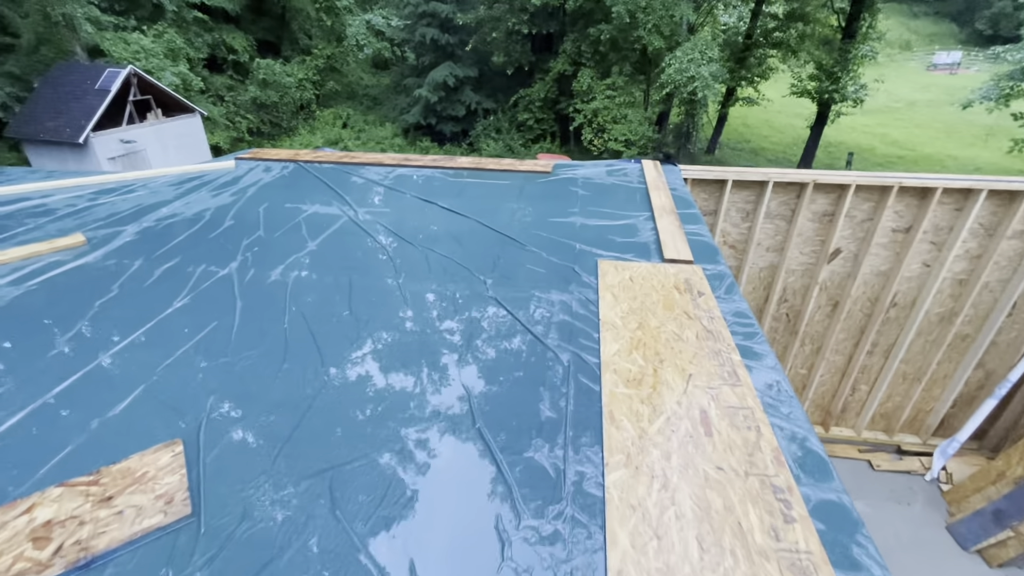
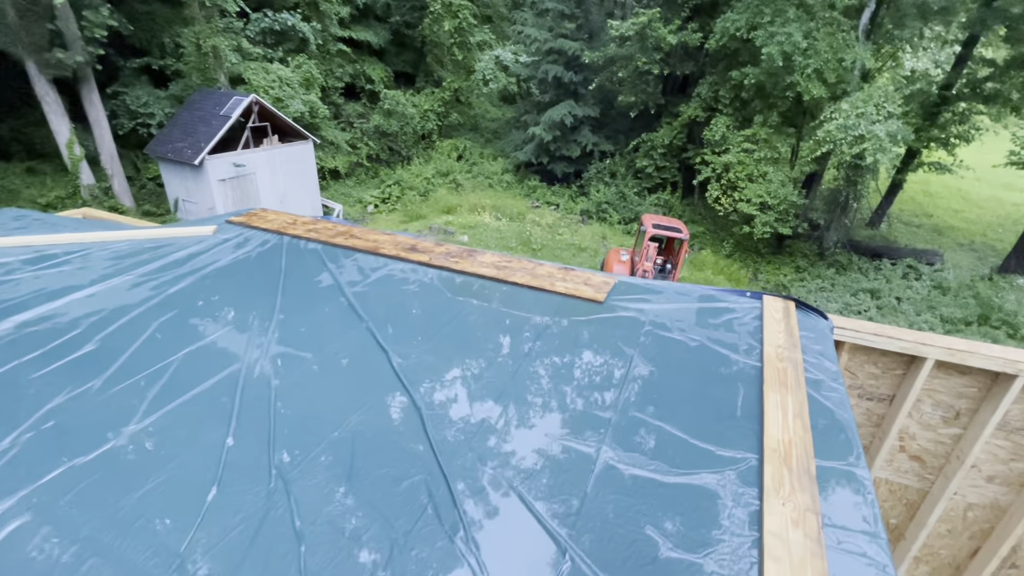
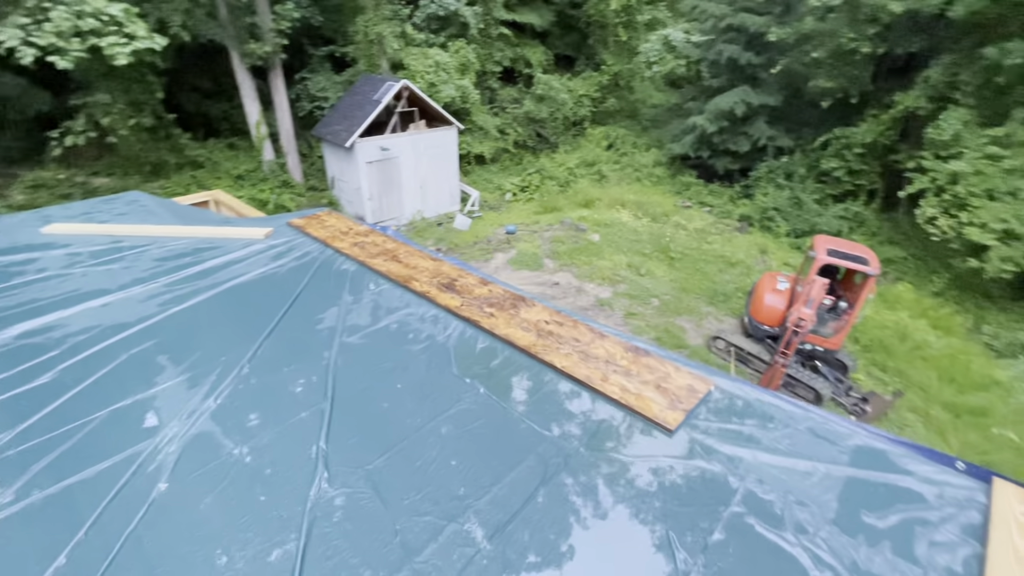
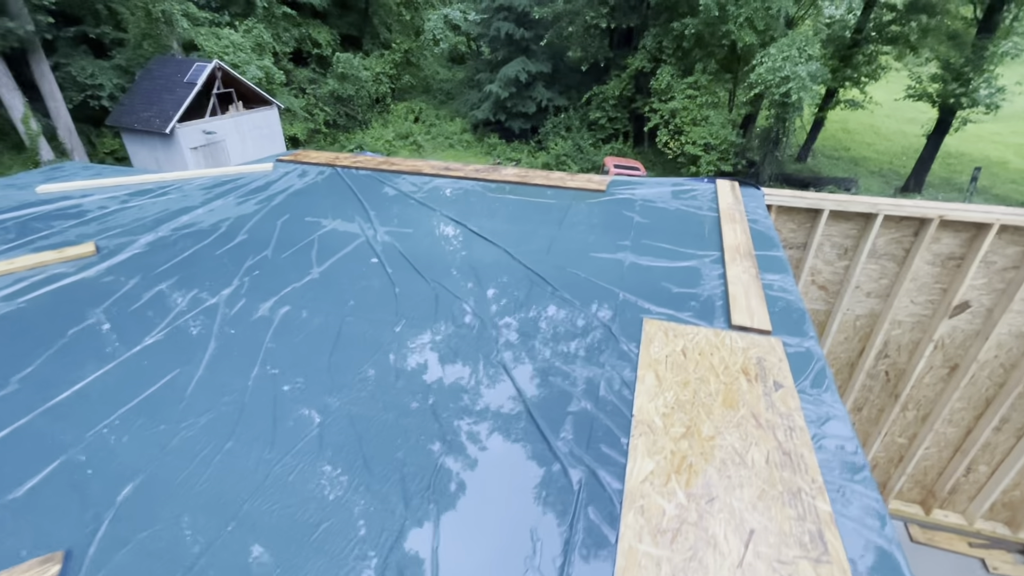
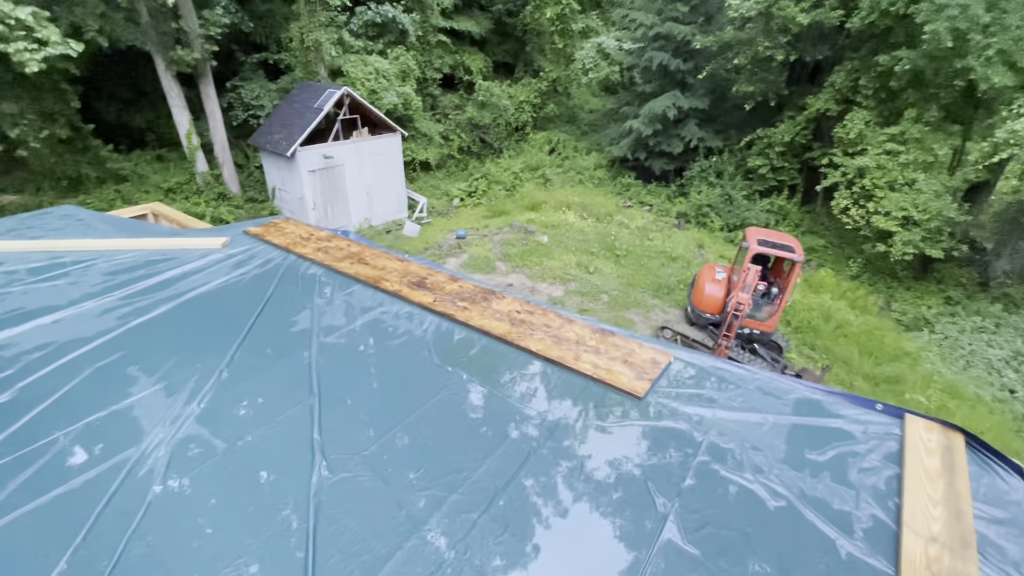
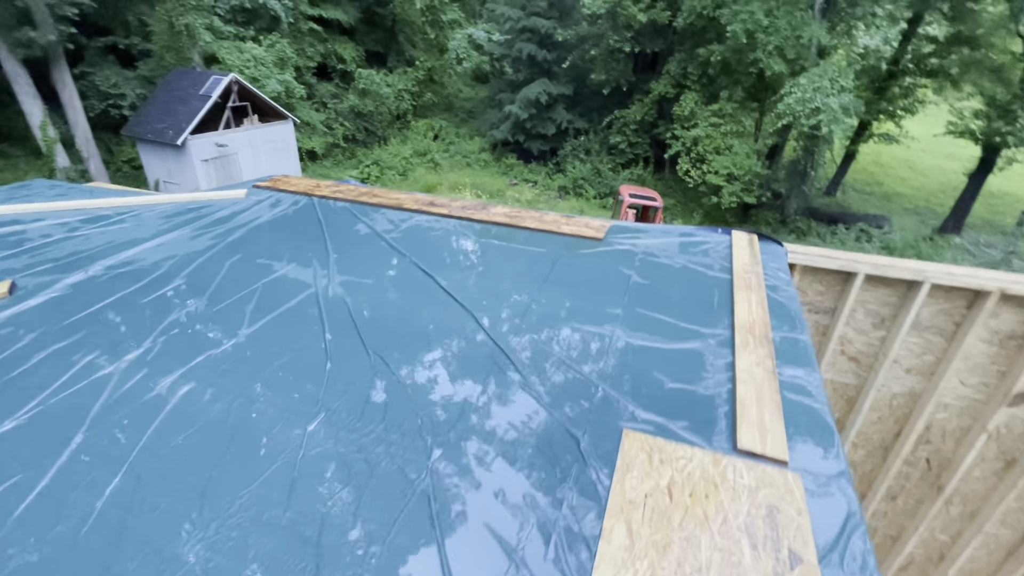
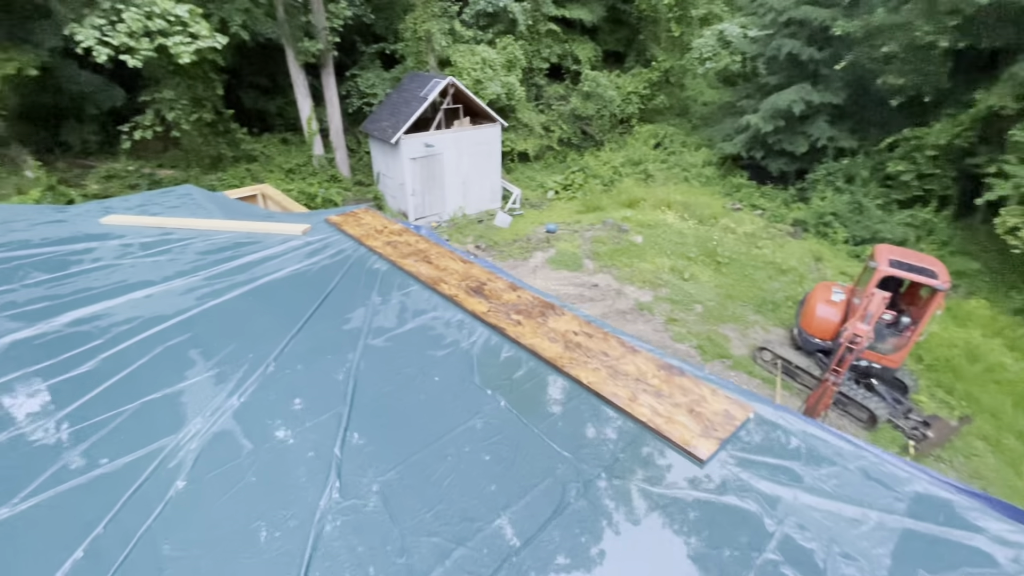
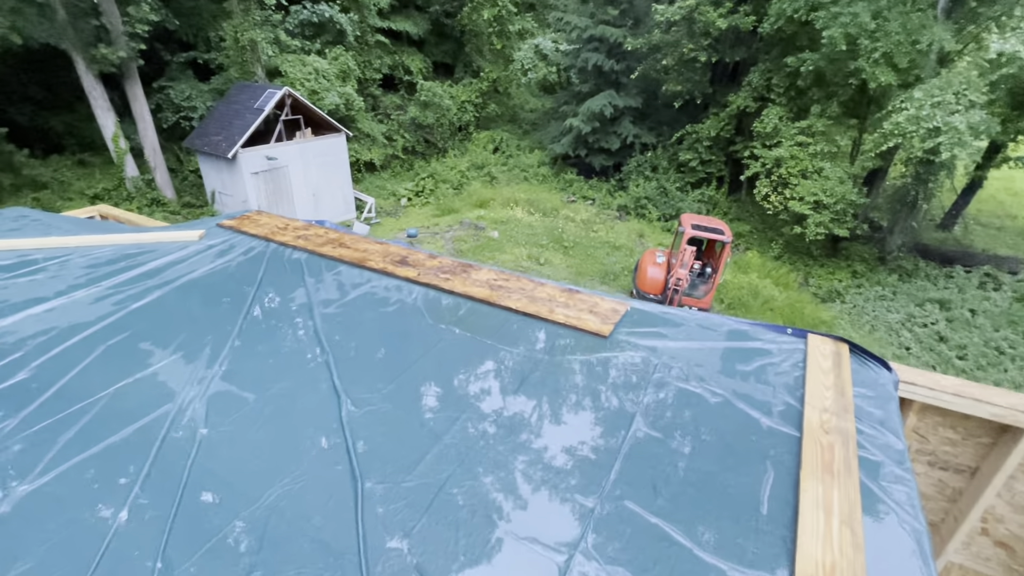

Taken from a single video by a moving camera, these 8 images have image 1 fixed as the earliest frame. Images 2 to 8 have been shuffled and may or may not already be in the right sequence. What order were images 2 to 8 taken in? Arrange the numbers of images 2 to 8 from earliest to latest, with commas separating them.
4, 6, 2, 8, 5, 3, 7
